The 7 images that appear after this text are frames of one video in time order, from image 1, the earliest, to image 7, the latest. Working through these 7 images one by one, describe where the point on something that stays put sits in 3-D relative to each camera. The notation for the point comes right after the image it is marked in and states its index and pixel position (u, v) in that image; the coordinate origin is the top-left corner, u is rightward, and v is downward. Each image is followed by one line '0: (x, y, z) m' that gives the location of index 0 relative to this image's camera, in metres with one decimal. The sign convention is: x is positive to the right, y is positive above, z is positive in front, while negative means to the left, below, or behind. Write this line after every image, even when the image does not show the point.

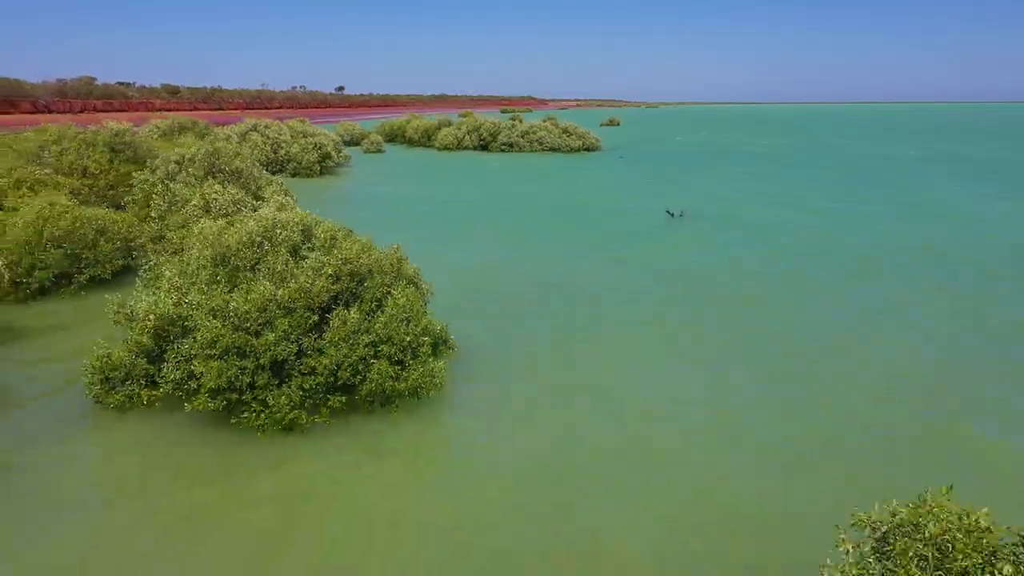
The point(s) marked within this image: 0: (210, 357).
0: (-5.6, -1.3, +10.2) m
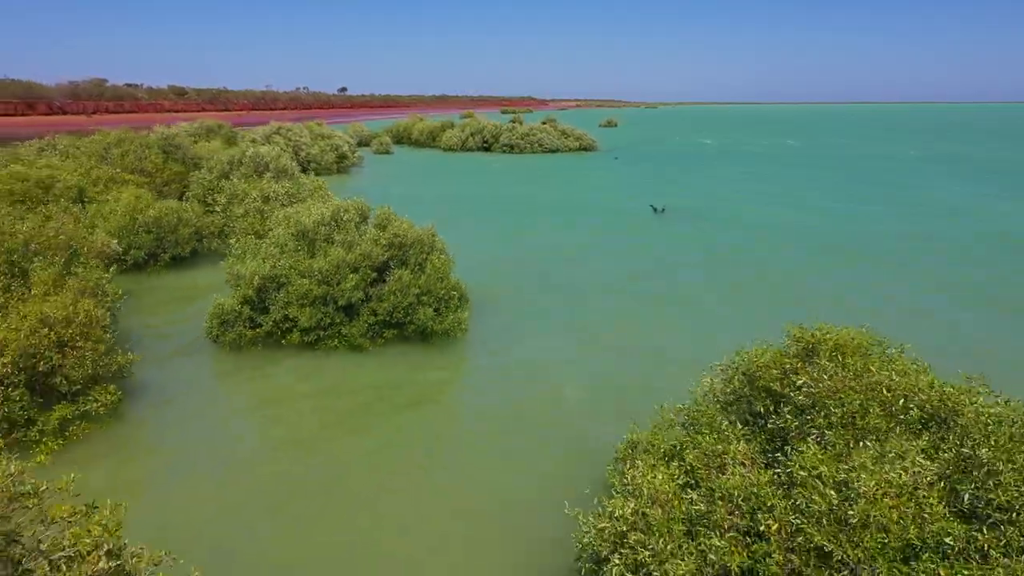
0: (-5.5, -0.4, +14.0) m
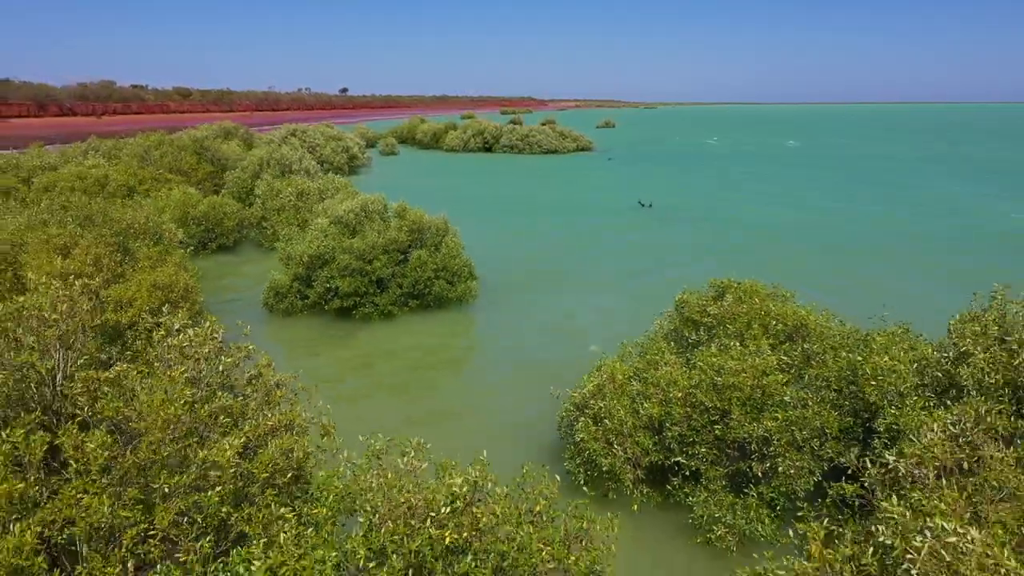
0: (-5.4, +0.3, +17.2) m
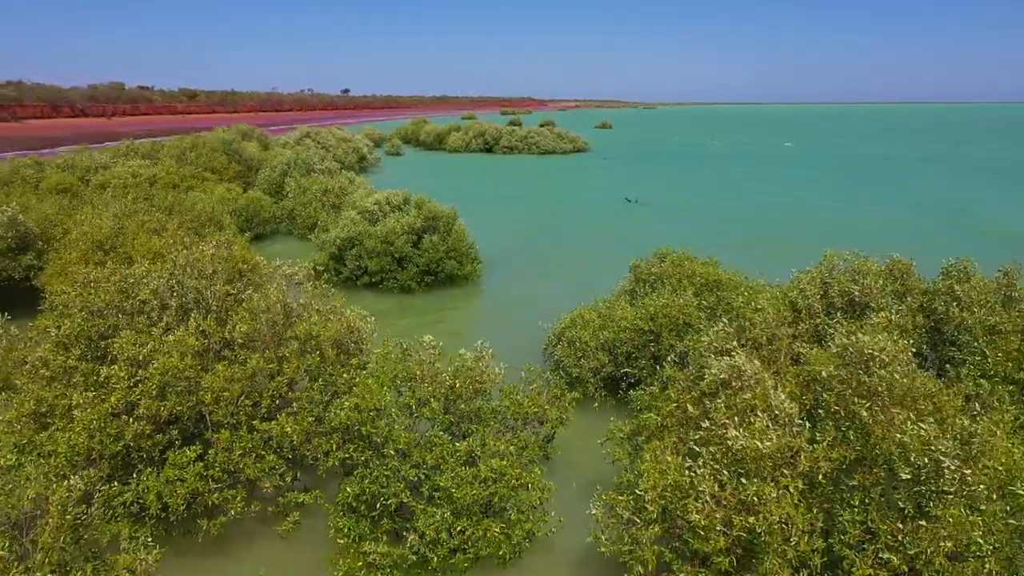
0: (-5.5, +1.2, +20.8) m
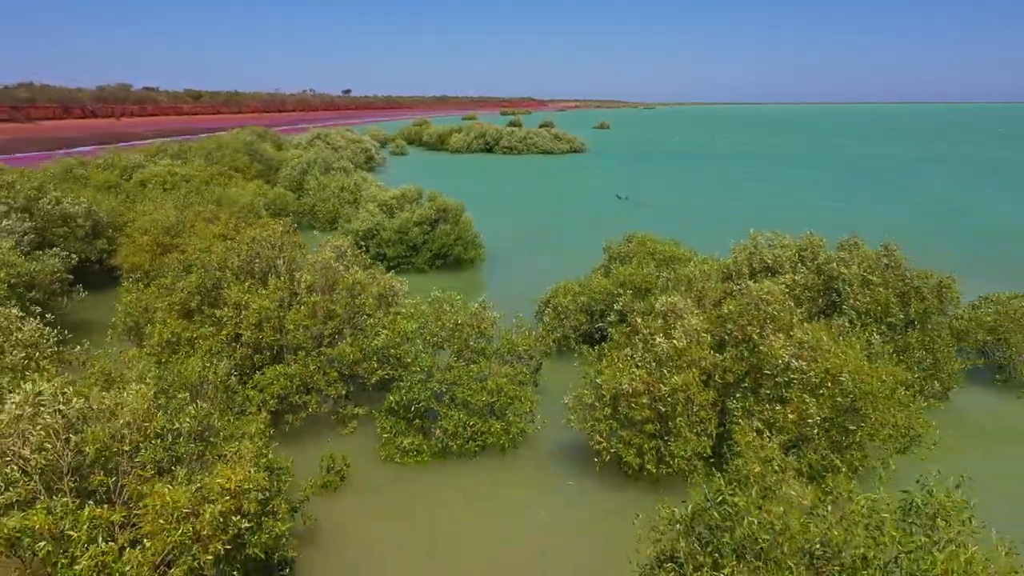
0: (-5.6, +2.0, +24.1) m
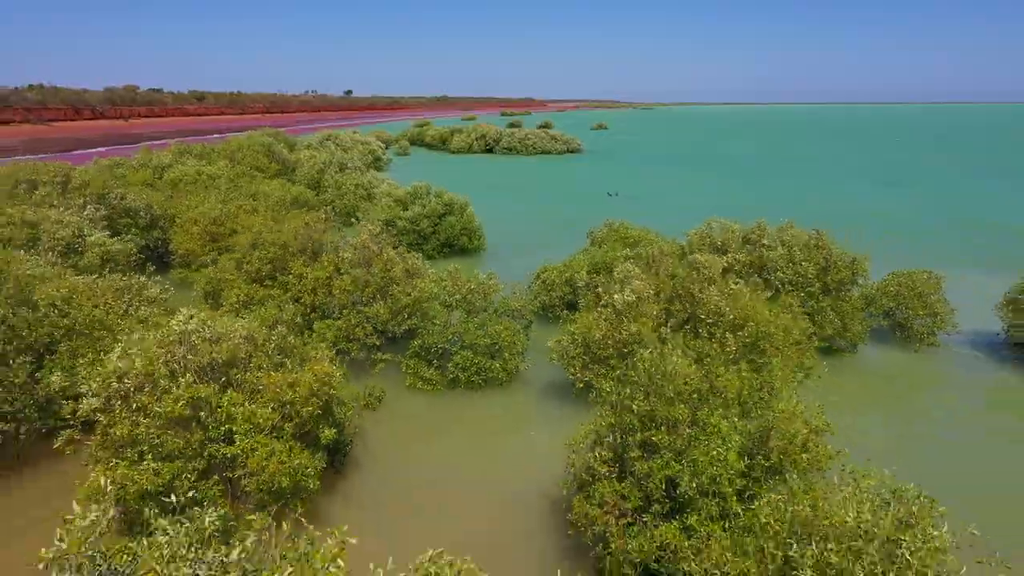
0: (-5.6, +2.7, +27.4) m
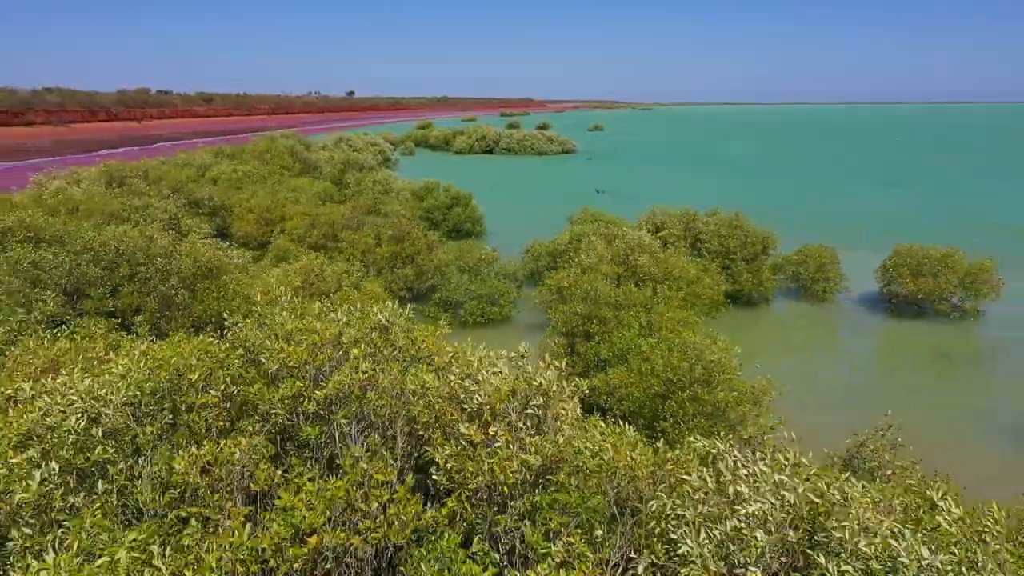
0: (-5.8, +4.0, +32.6) m
